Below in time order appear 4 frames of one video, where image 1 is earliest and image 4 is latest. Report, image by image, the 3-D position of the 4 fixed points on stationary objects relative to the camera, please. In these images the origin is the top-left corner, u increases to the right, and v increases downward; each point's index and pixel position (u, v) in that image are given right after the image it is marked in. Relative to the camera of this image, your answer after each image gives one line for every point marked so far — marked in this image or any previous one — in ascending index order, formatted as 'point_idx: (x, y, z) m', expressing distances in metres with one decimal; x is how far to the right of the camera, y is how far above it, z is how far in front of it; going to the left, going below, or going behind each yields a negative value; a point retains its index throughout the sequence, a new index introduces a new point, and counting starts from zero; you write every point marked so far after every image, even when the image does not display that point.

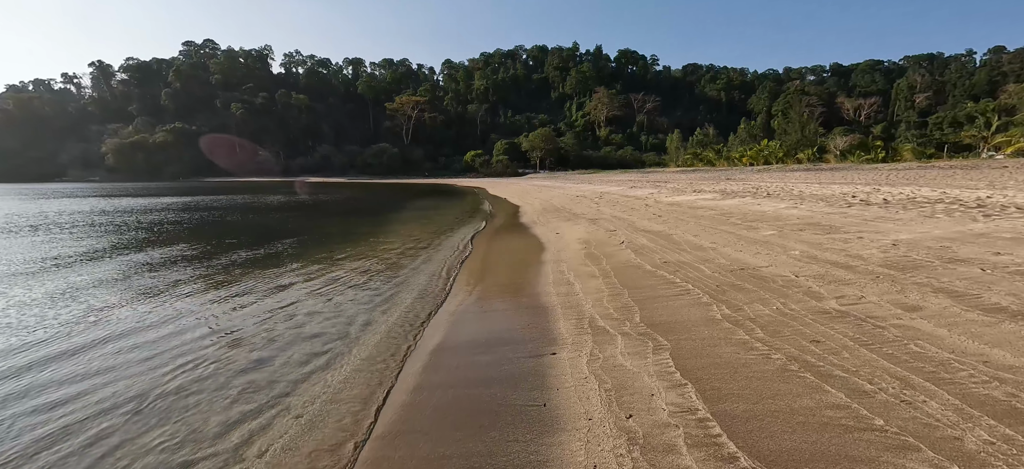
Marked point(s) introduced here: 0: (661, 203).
0: (+5.5, +1.2, +18.0) m
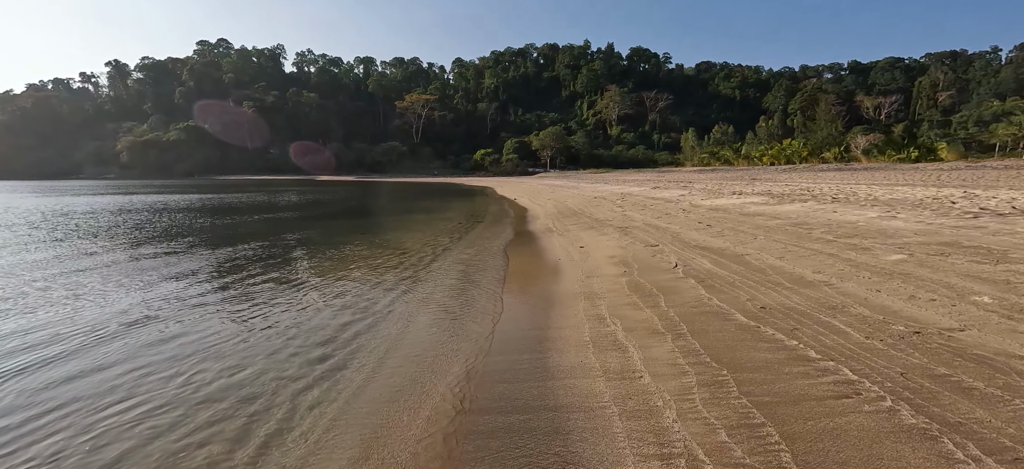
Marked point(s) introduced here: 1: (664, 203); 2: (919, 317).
0: (+5.9, +0.9, +15.2) m
1: (+5.5, +1.1, +17.3) m
2: (+3.6, -0.7, +4.3) m
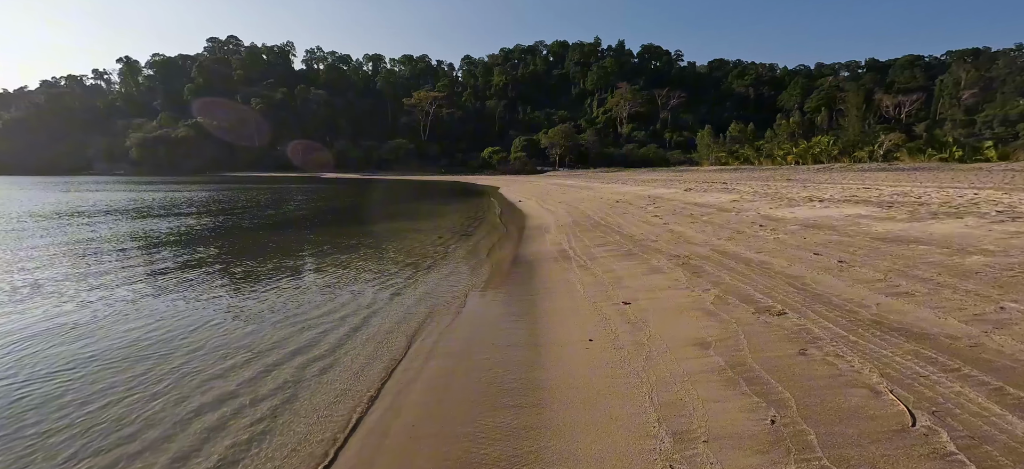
0: (+5.9, +0.3, +10.6) m
1: (+5.5, +0.6, +12.7) m
2: (+3.4, -1.3, -0.2) m
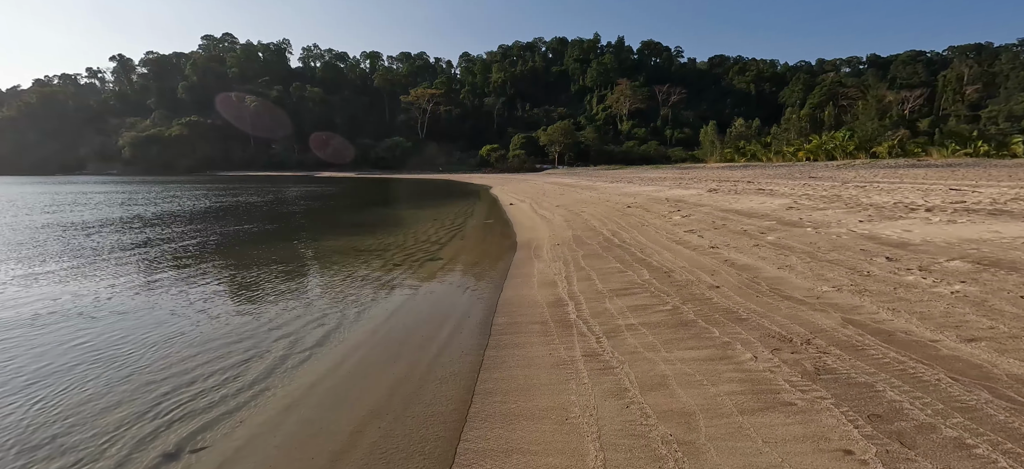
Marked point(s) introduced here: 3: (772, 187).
0: (+5.4, -0.1, +6.7) m
1: (+5.0, +0.1, +8.8) m
2: (+2.9, -1.8, -4.2) m
3: (+10.7, +2.0, +19.8) m
